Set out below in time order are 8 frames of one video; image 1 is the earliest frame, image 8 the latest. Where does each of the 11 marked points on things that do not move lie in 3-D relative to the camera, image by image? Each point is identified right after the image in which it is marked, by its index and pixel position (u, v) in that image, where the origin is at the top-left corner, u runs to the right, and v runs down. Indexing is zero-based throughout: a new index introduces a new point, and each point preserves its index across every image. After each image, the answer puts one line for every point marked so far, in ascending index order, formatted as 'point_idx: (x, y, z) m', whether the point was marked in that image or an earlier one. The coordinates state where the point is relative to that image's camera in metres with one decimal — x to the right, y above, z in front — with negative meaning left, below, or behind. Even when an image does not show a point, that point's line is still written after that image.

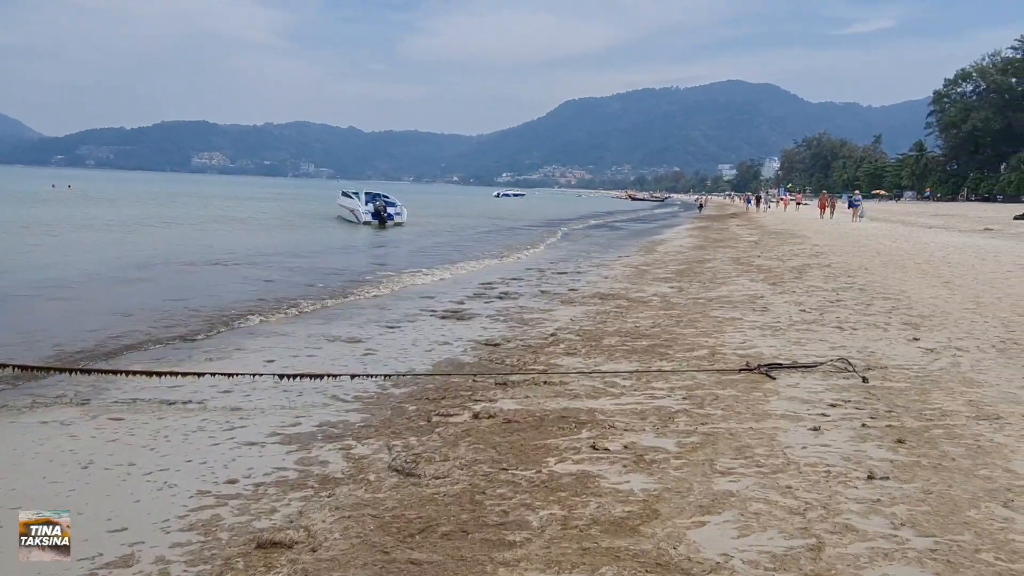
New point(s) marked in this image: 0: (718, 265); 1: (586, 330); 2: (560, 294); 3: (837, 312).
0: (+5.4, +0.6, +19.7) m
1: (+1.0, -0.6, +10.4) m
2: (+0.9, -0.1, +14.6) m
3: (+4.8, -0.4, +11.0) m
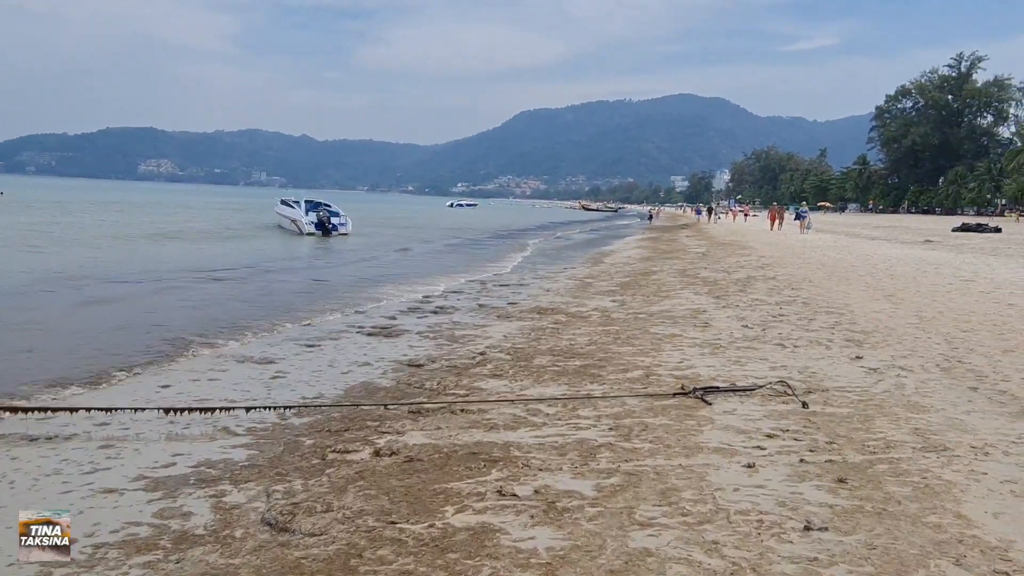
0: (+3.9, +0.3, +19.3) m
1: (+0.1, -0.8, +9.7) m
2: (-0.3, -0.4, +14.0) m
3: (+3.8, -0.6, +10.6) m
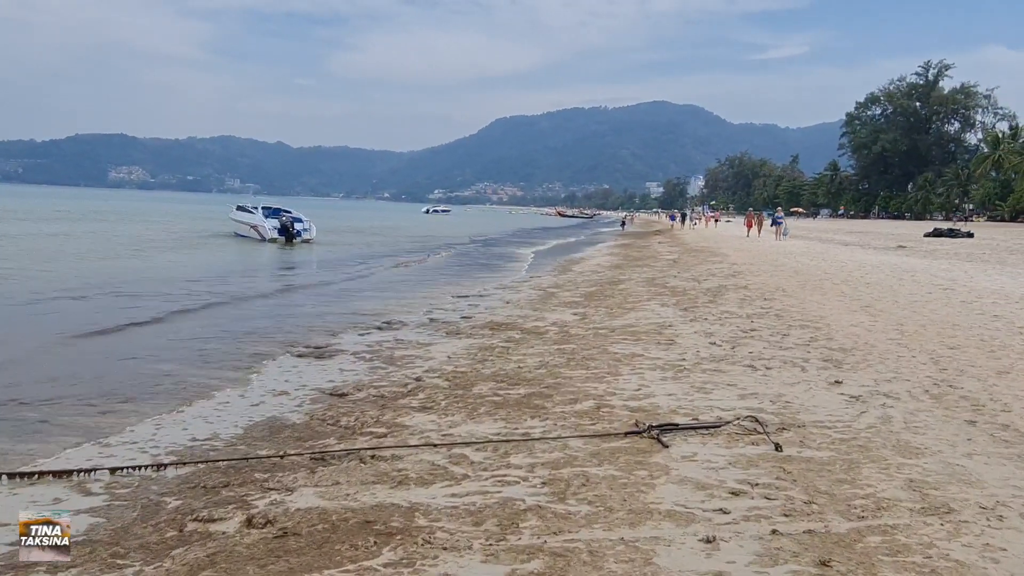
0: (+2.9, 0.0, +18.4) m
1: (-0.6, -1.0, +8.6) m
2: (-1.1, -0.6, +12.9) m
3: (+3.1, -0.8, +9.6) m
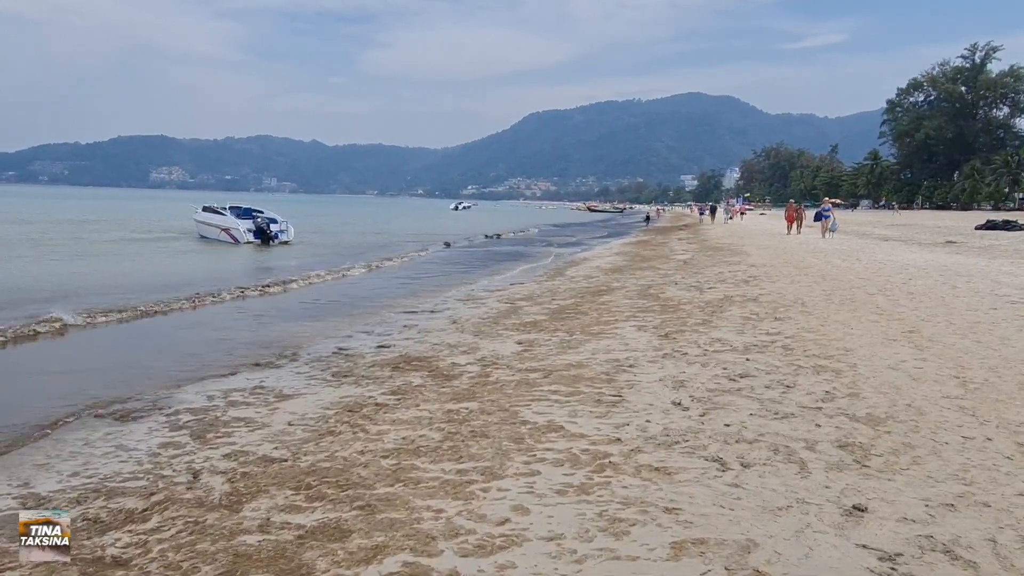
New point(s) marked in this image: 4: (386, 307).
0: (+2.1, -0.2, +15.1) m
1: (-1.9, -1.3, +5.6) m
2: (-2.1, -0.9, +9.8) m
3: (+1.9, -1.1, +6.4) m
4: (-2.6, -0.4, +15.4) m
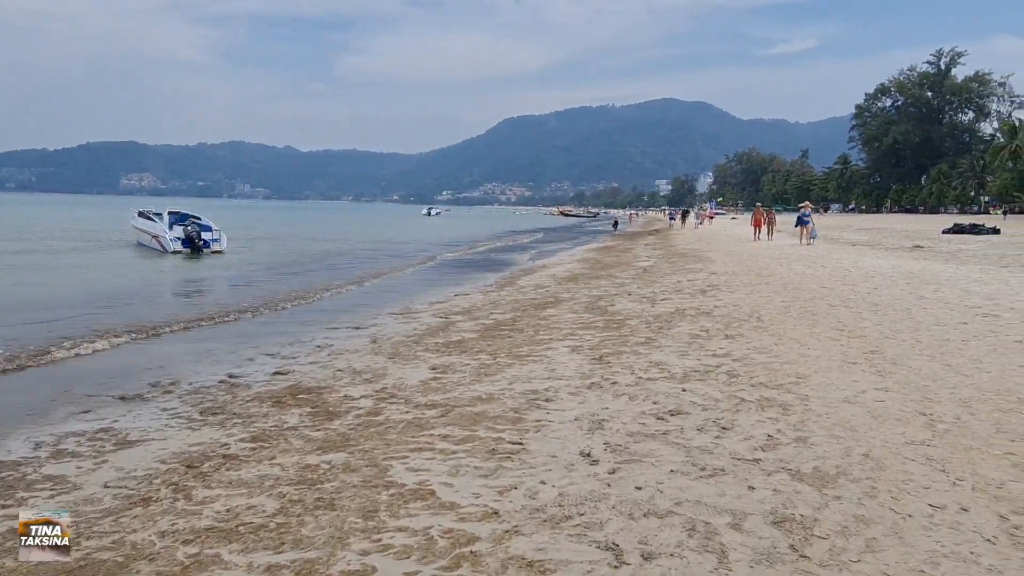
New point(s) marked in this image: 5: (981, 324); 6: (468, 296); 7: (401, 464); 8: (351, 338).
0: (+0.9, -0.4, +13.9) m
1: (-2.7, -1.5, +4.2) m
2: (-3.2, -1.2, +8.5) m
3: (+0.9, -1.2, +5.2) m
4: (-3.8, -0.7, +14.0) m
5: (+6.4, -0.5, +10.2) m
6: (-1.1, -0.2, +17.7) m
7: (-0.8, -1.3, +5.4) m
8: (-2.6, -0.8, +12.0) m
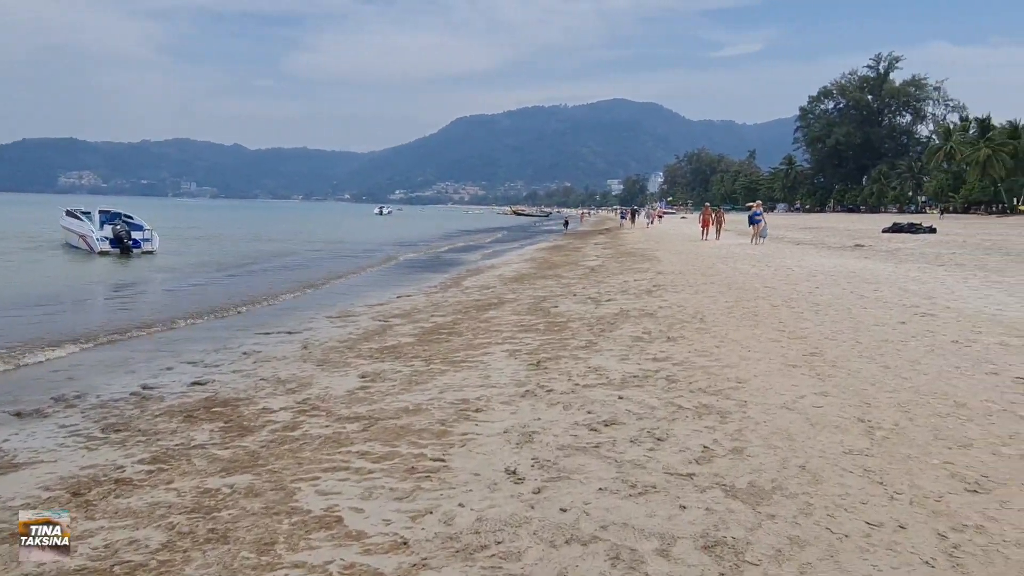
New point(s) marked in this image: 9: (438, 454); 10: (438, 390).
0: (-0.2, -0.5, +13.6) m
1: (-3.2, -1.6, +3.7) m
2: (-3.9, -1.2, +7.9) m
3: (+0.4, -1.3, +4.8) m
4: (-4.9, -0.7, +13.4) m
5: (+5.6, -0.5, +10.2) m
6: (-2.4, -0.2, +17.2) m
7: (-1.3, -1.3, +5.0) m
8: (-3.6, -0.9, +11.5) m
9: (-0.5, -1.2, +5.6) m
10: (-0.7, -1.0, +7.6) m
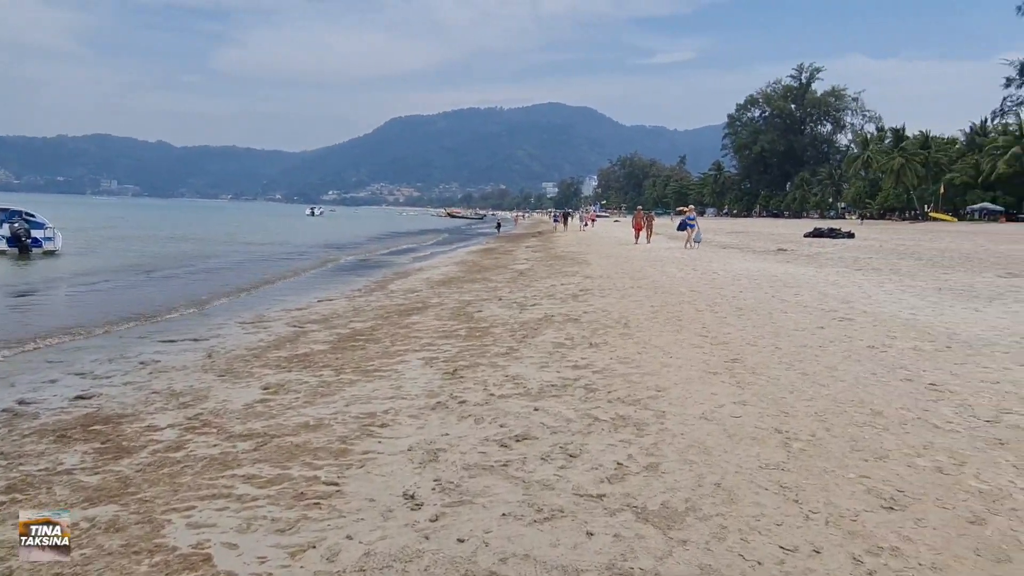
0: (-1.5, -0.5, +13.1) m
1: (-3.7, -1.6, +3.0) m
2: (-4.7, -1.3, +7.1) m
3: (-0.2, -1.3, +4.5) m
4: (-6.2, -0.8, +12.5) m
5: (+4.5, -0.6, +10.3) m
6: (-4.1, -0.3, +16.5) m
7: (-2.0, -1.4, +4.5) m
8: (-4.8, -0.9, +10.7) m
9: (-1.2, -1.3, +5.1) m
10: (-1.6, -1.1, +7.1) m
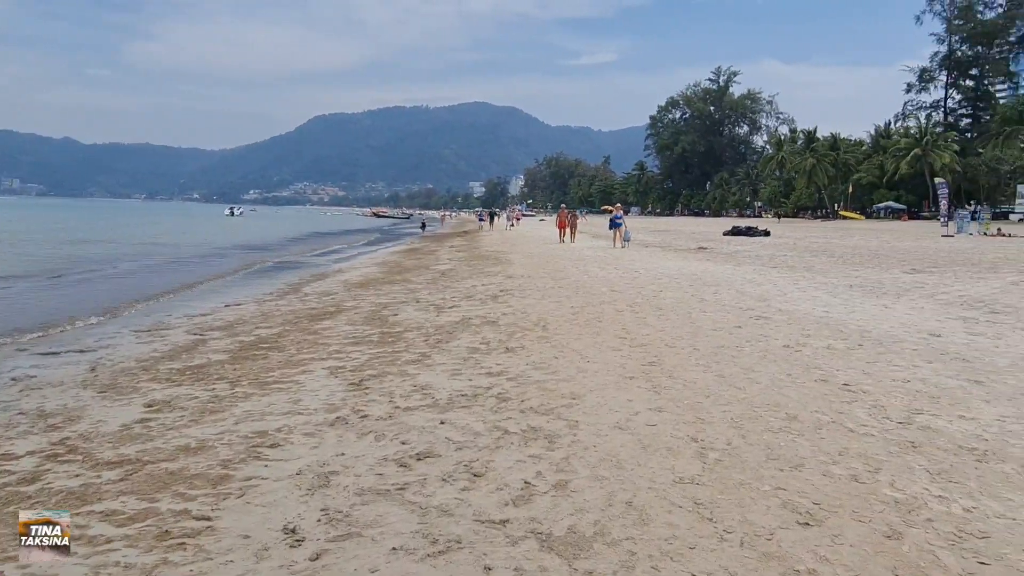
0: (-2.9, -0.6, +12.5) m
1: (-4.1, -1.7, +2.2) m
2: (-5.6, -1.4, +6.2) m
3: (-0.8, -1.4, +4.0) m
4: (-7.5, -0.9, +11.5) m
5: (+3.3, -0.5, +10.2) m
6: (-5.8, -0.4, +15.6) m
7: (-2.5, -1.4, +3.8) m
8: (-5.9, -1.0, +9.8) m
9: (-1.8, -1.3, +4.6) m
10: (-2.4, -1.2, +6.5) m
